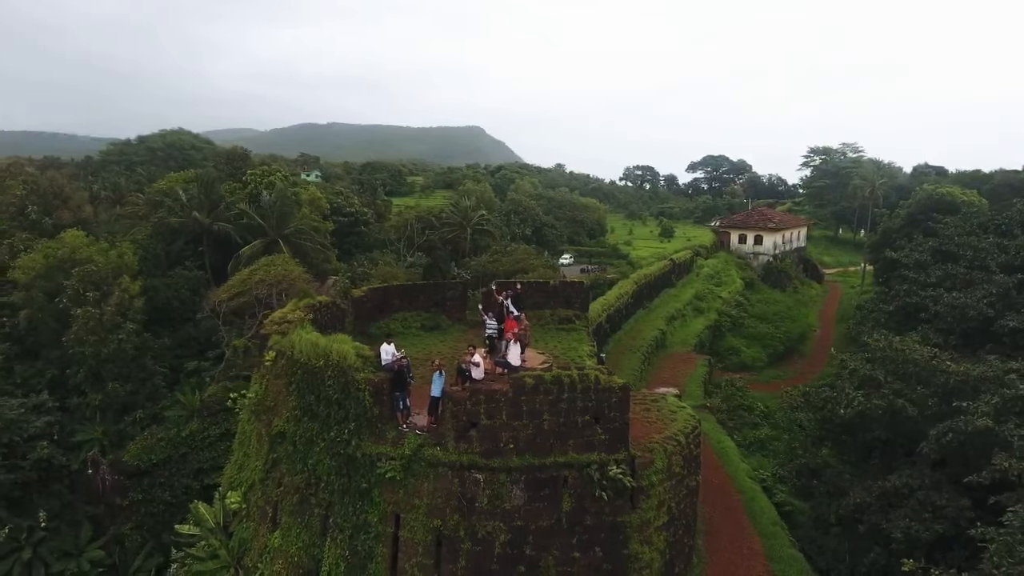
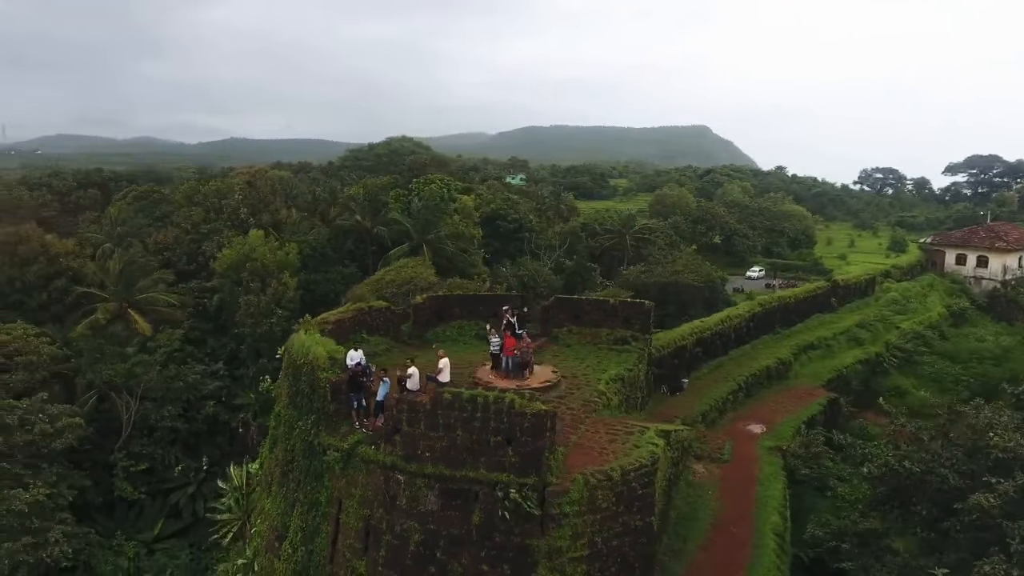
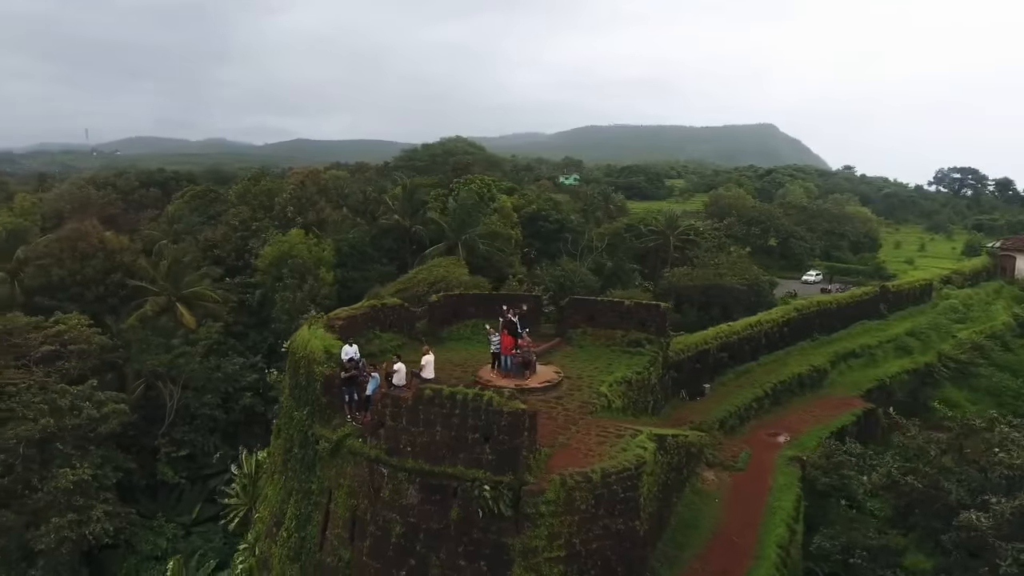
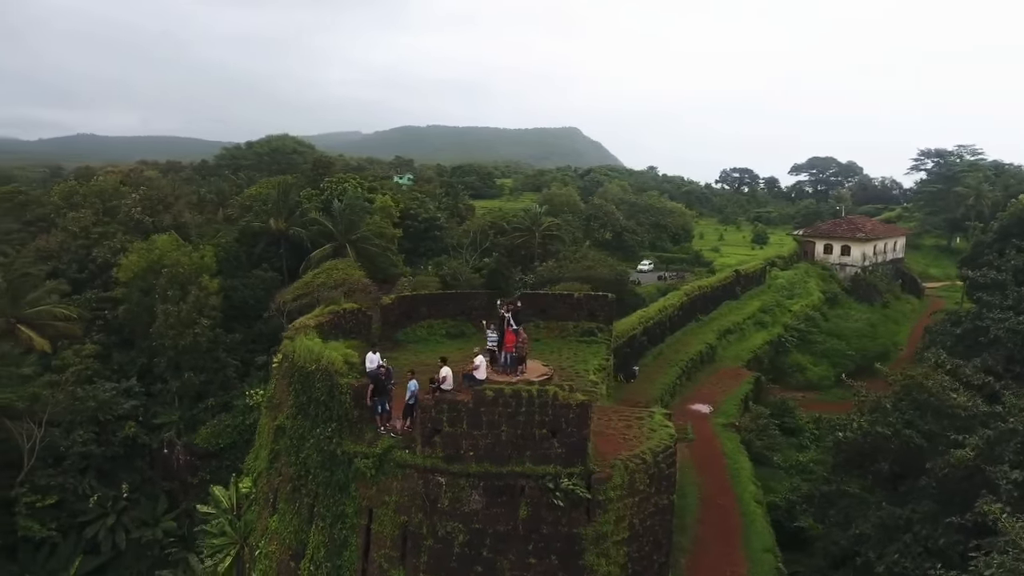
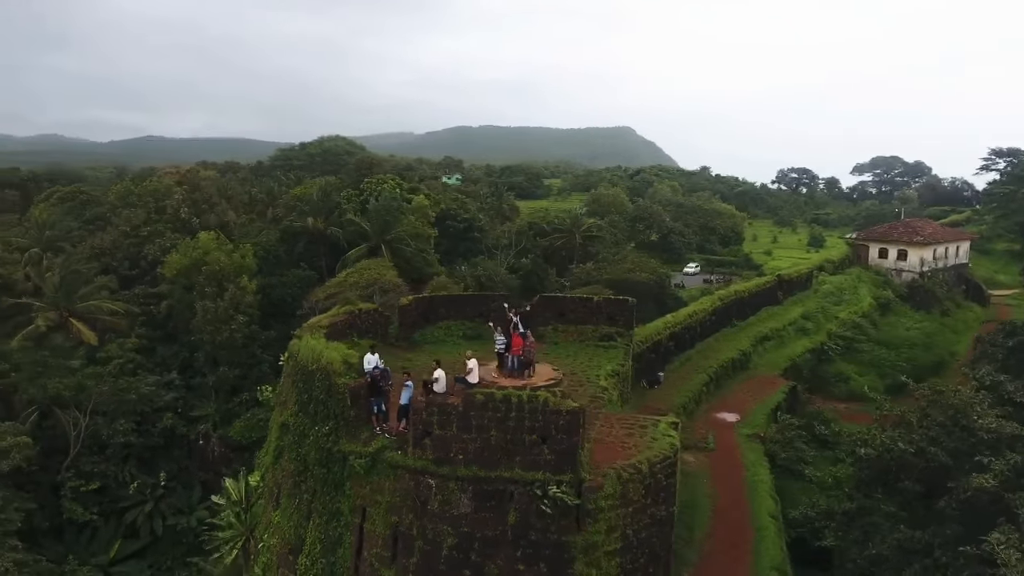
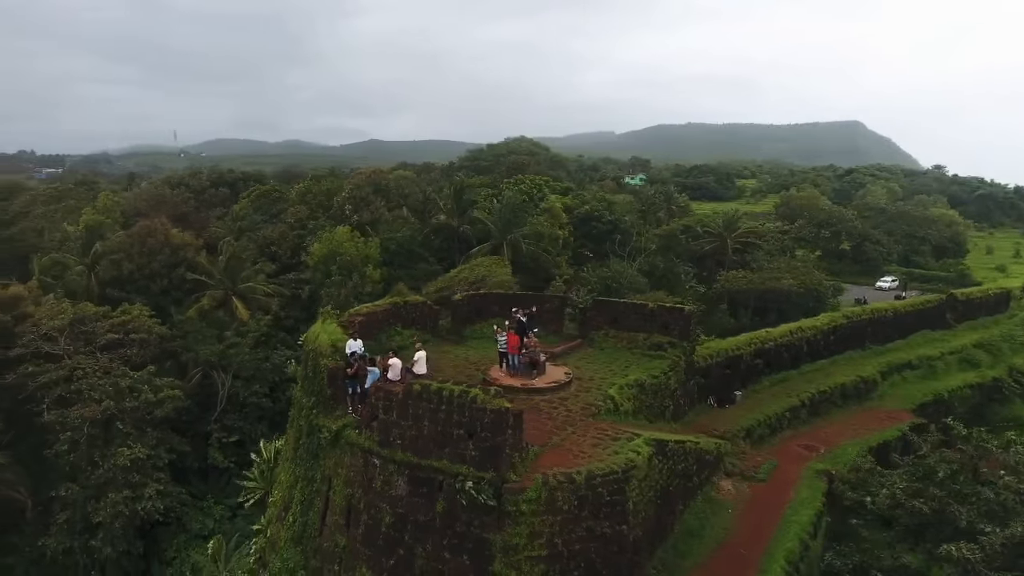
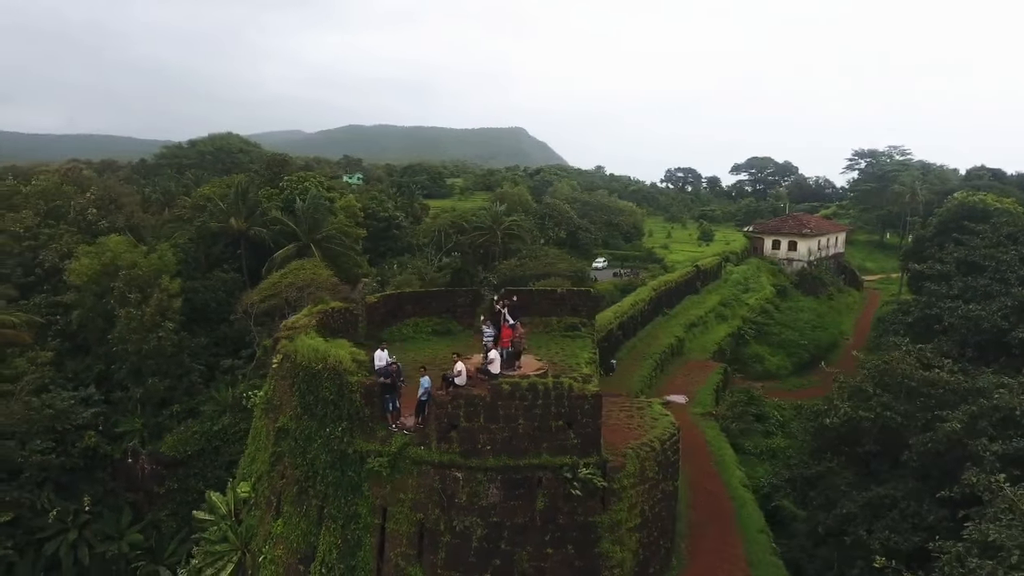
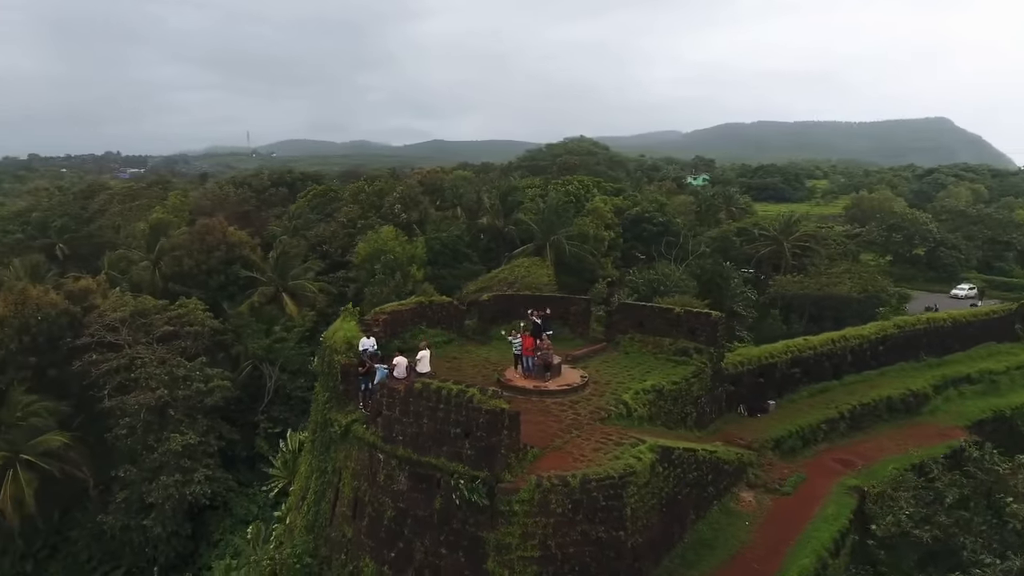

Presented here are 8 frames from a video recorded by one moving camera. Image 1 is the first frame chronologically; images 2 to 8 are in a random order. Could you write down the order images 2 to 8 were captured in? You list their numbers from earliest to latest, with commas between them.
7, 4, 5, 2, 3, 6, 8
